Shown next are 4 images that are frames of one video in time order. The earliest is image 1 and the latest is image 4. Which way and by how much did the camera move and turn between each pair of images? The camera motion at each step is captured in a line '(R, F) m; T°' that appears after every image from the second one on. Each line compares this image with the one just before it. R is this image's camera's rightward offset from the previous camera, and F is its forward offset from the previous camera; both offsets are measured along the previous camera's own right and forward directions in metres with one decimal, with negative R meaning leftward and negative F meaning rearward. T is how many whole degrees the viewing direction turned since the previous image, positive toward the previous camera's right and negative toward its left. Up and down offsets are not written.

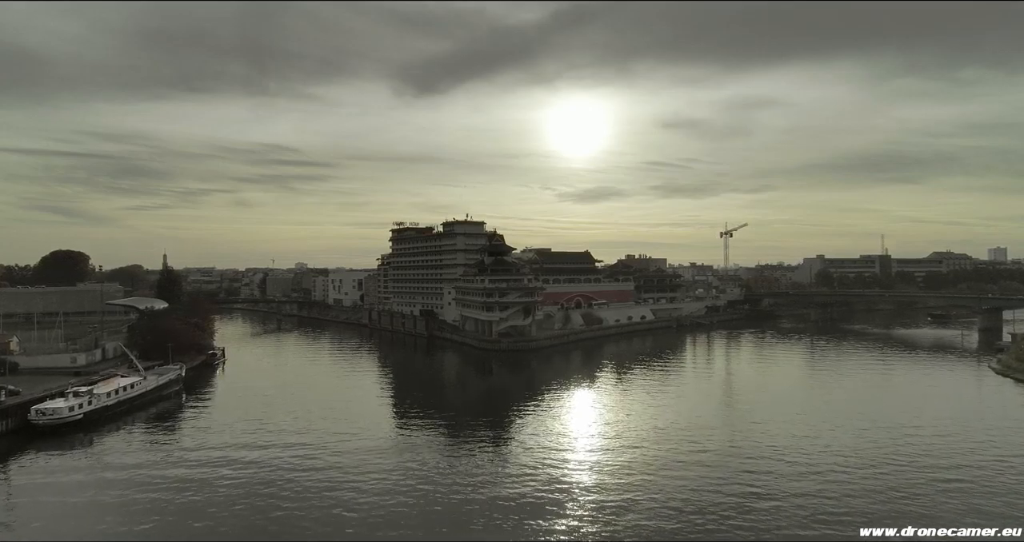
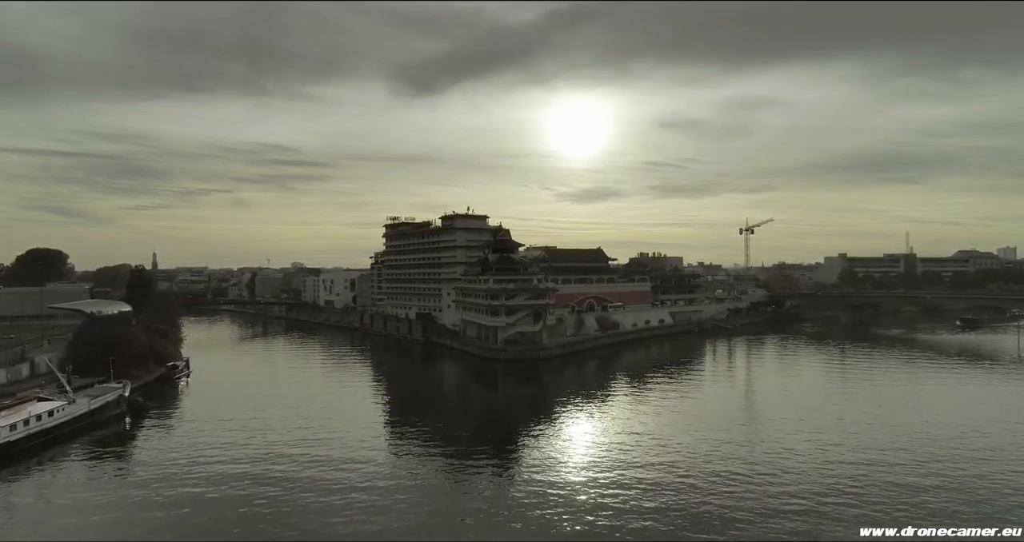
(-0.2, +2.3) m; 0°
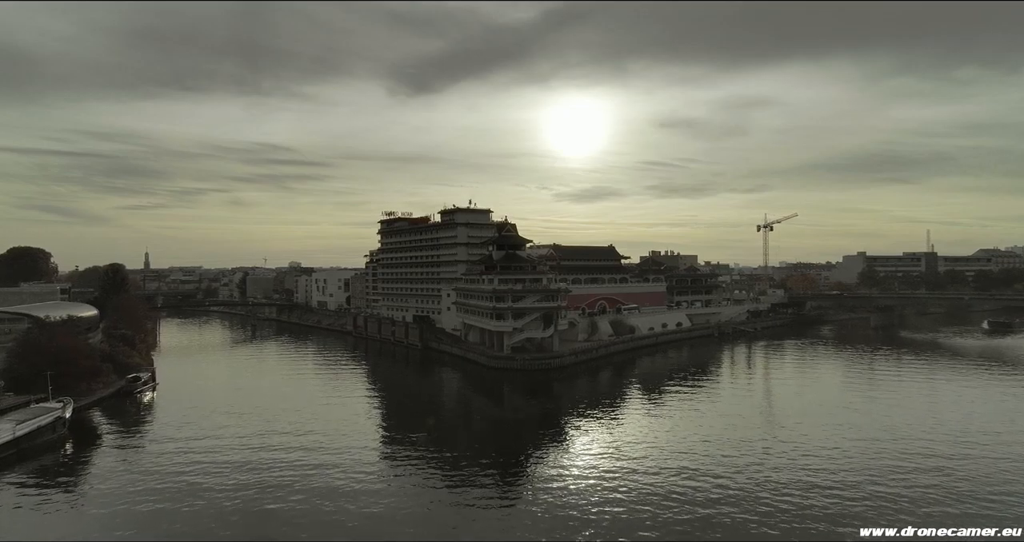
(-0.3, +1.7) m; 0°
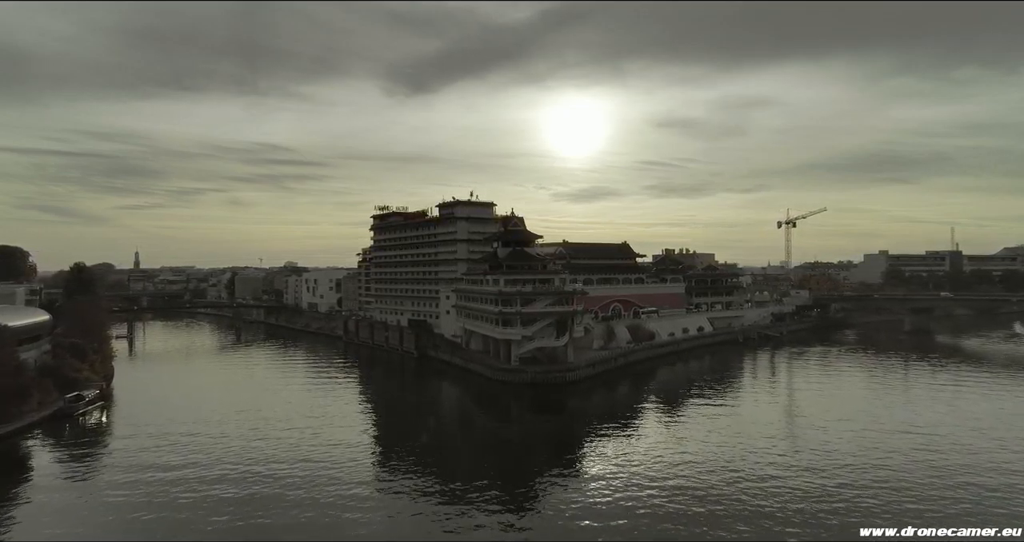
(-0.2, +1.9) m; 0°
